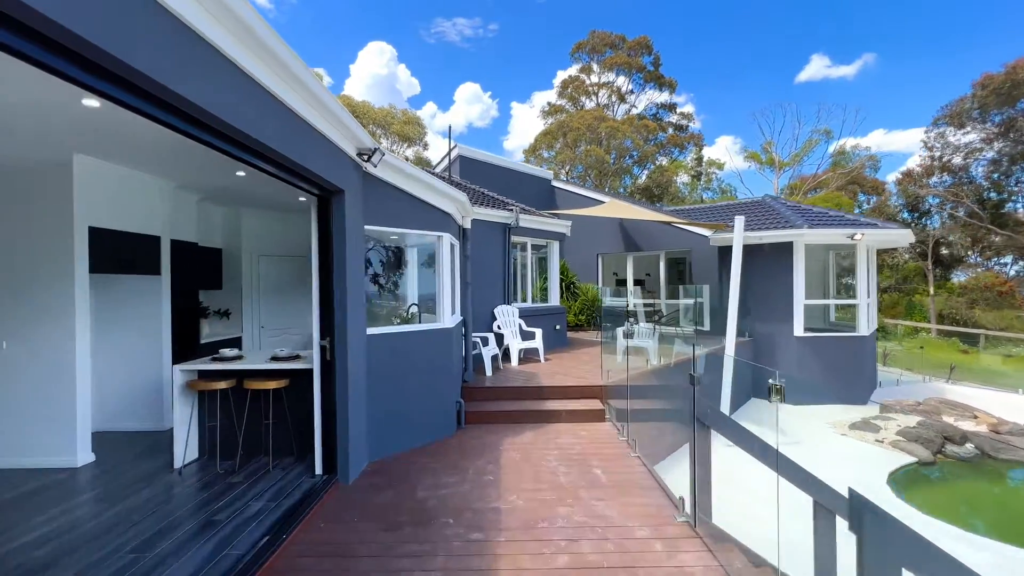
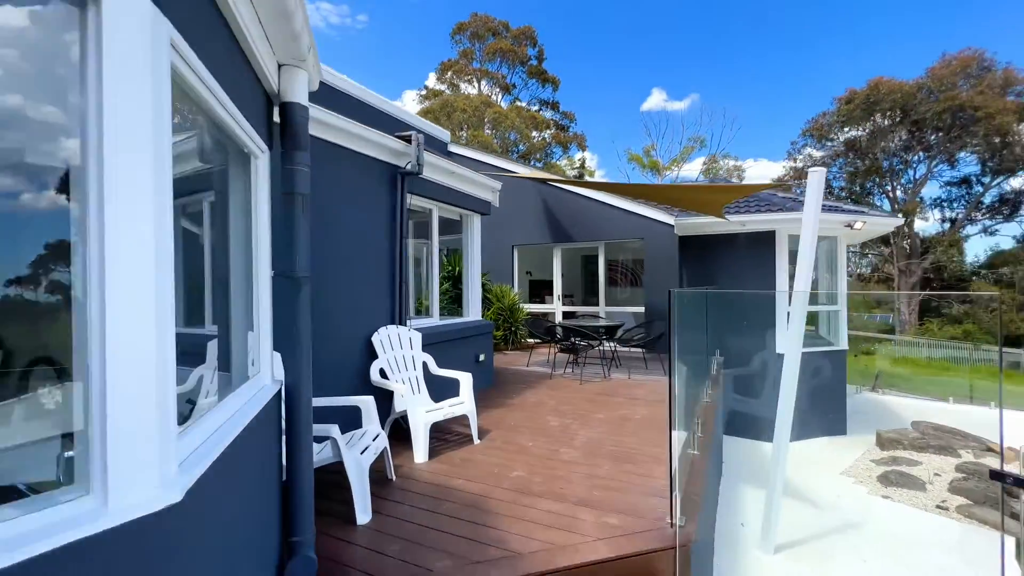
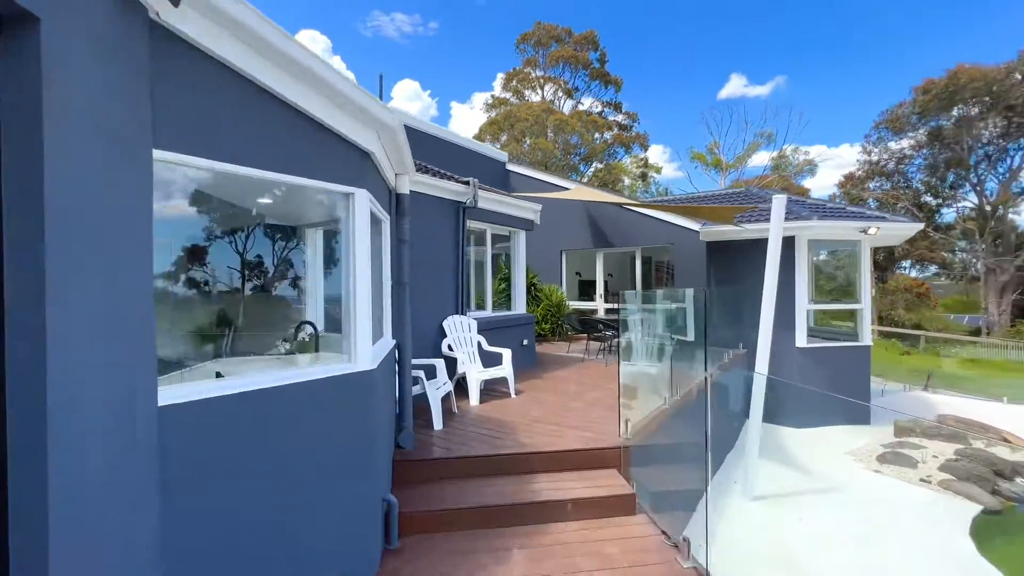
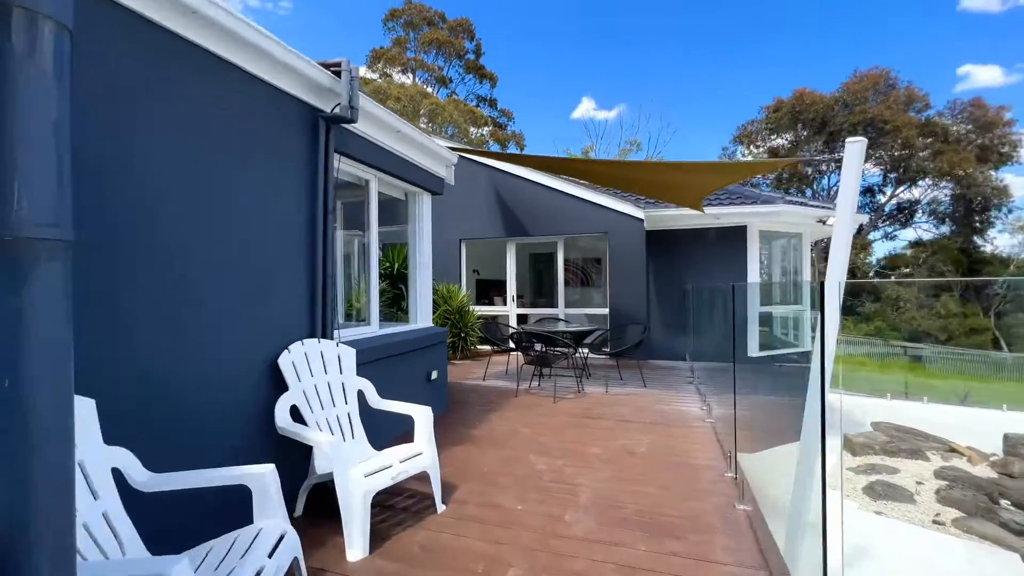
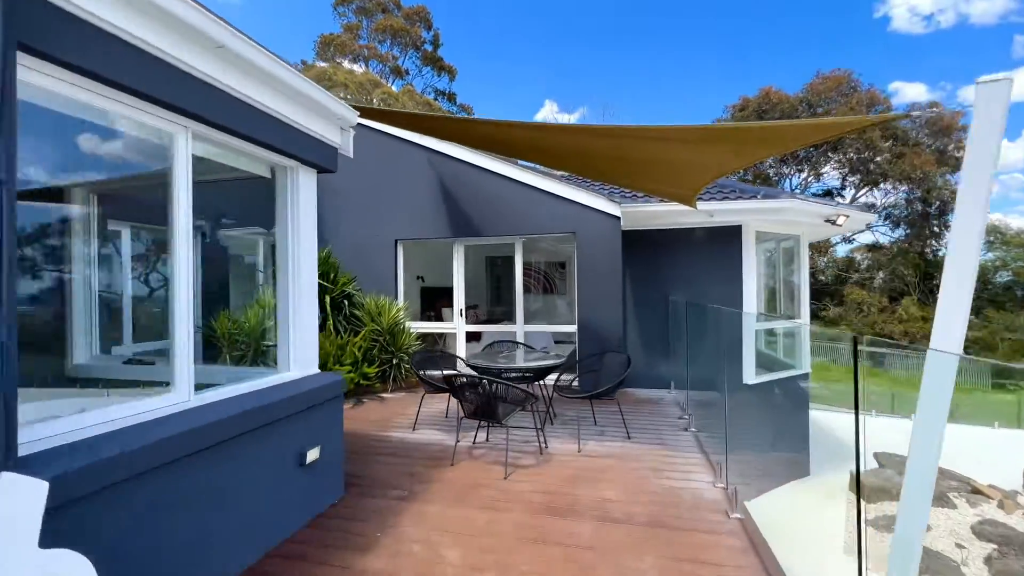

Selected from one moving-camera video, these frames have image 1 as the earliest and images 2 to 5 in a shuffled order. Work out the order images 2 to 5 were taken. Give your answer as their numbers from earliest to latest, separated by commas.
3, 2, 4, 5
